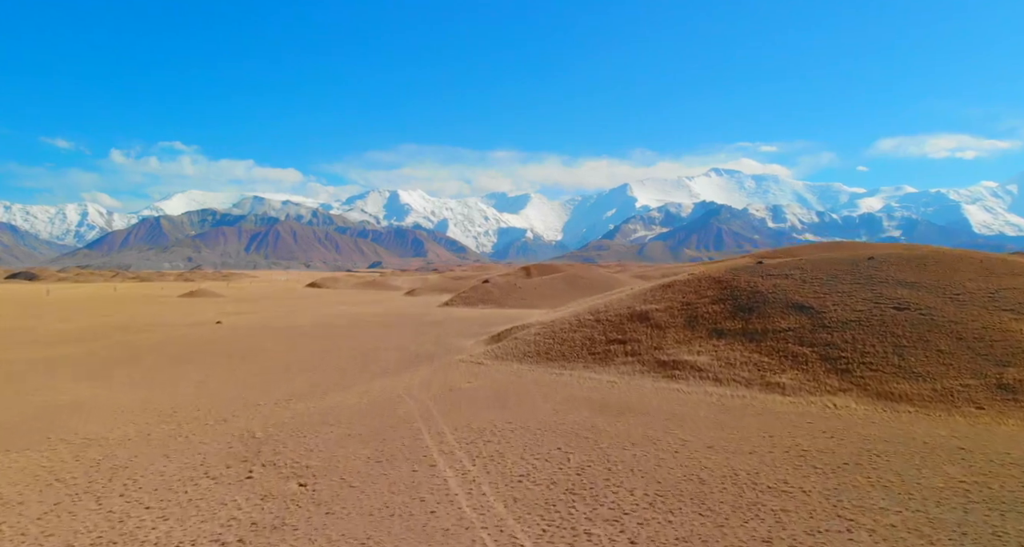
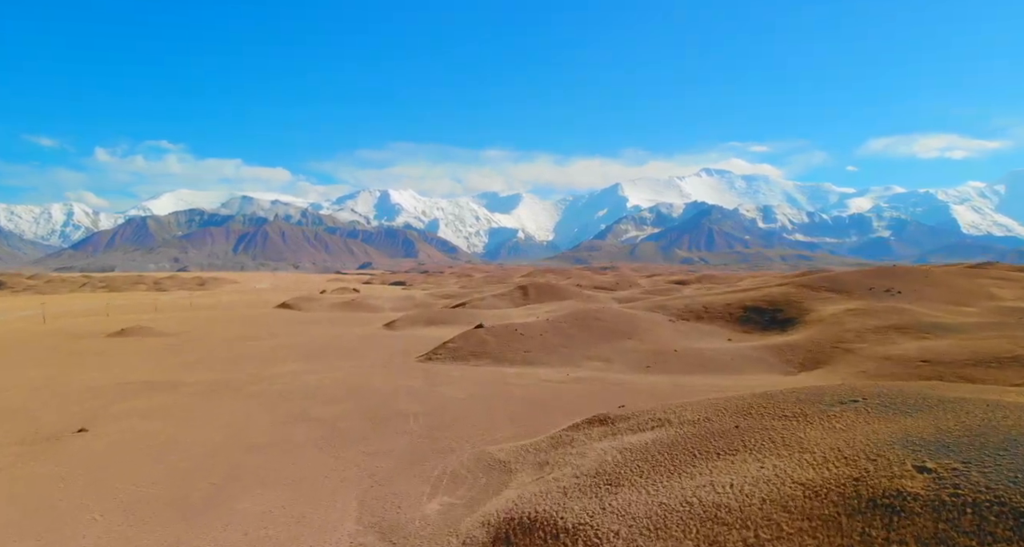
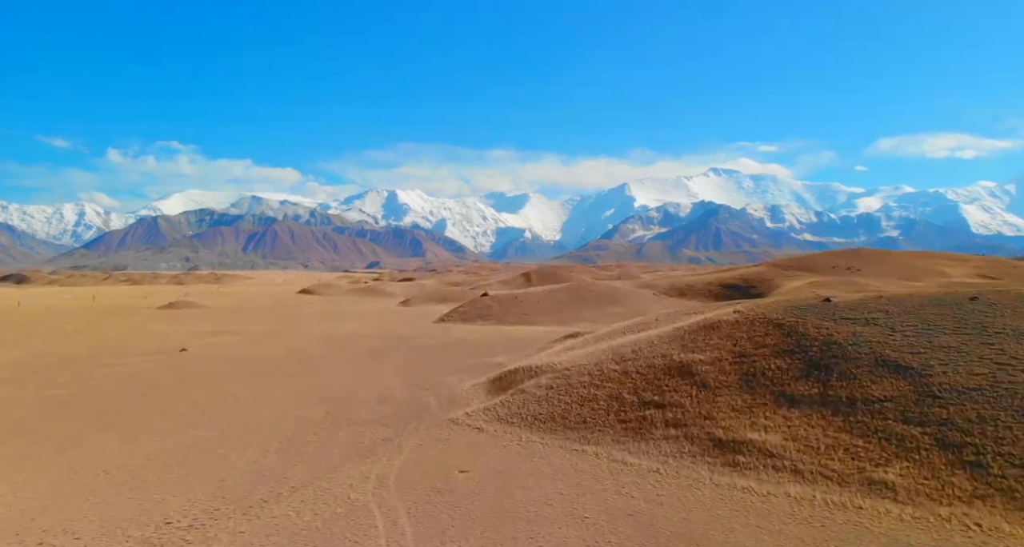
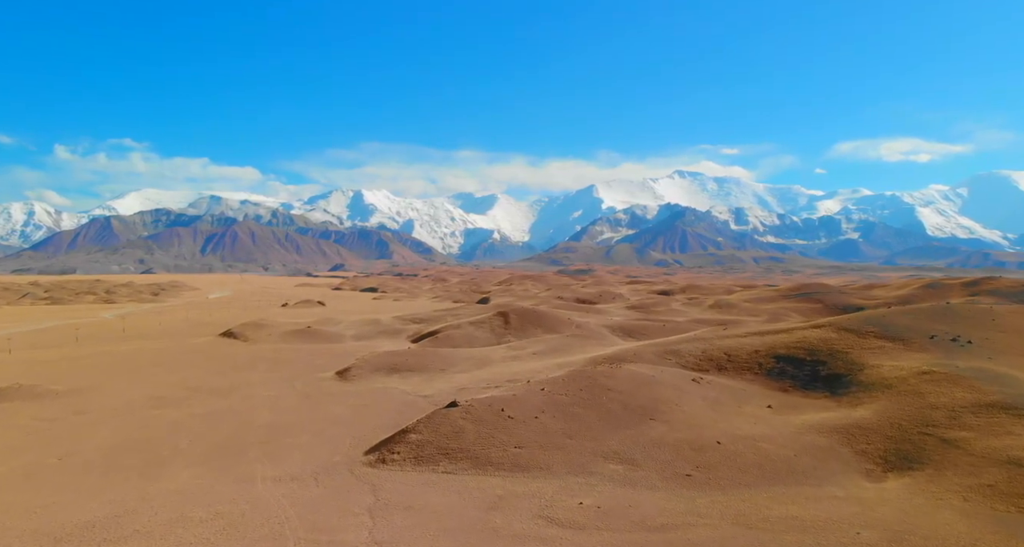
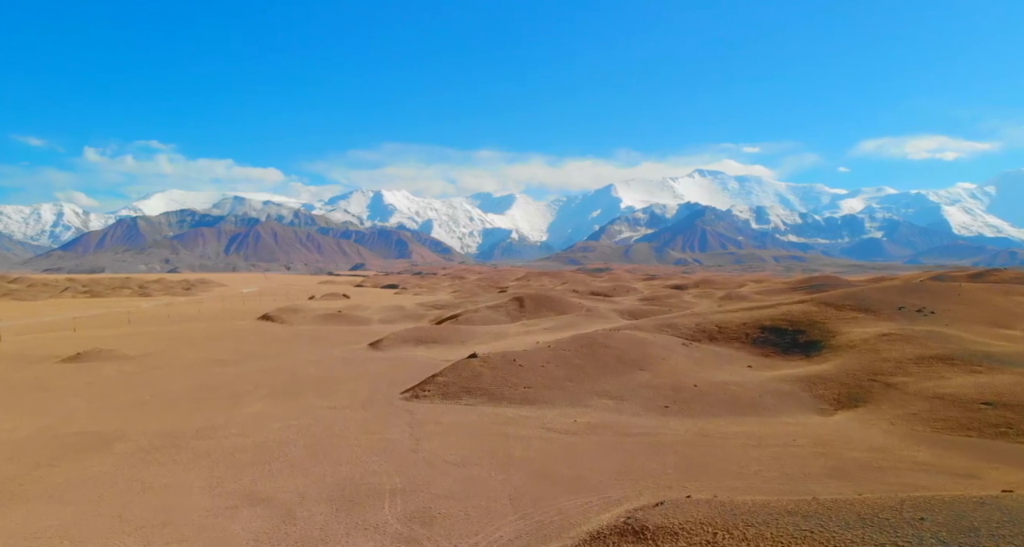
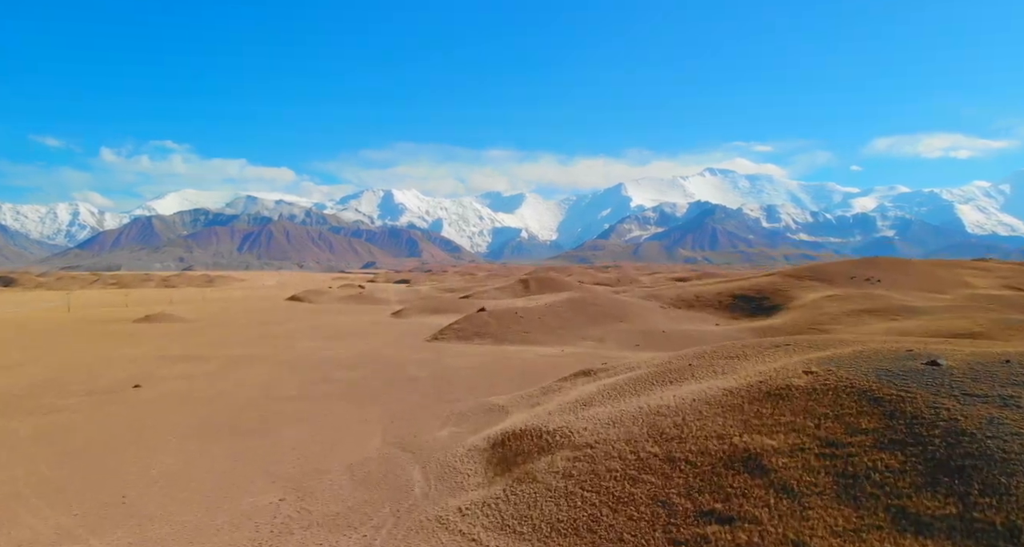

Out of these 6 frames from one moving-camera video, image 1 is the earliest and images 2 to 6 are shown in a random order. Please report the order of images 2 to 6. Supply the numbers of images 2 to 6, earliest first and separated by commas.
3, 6, 2, 5, 4
